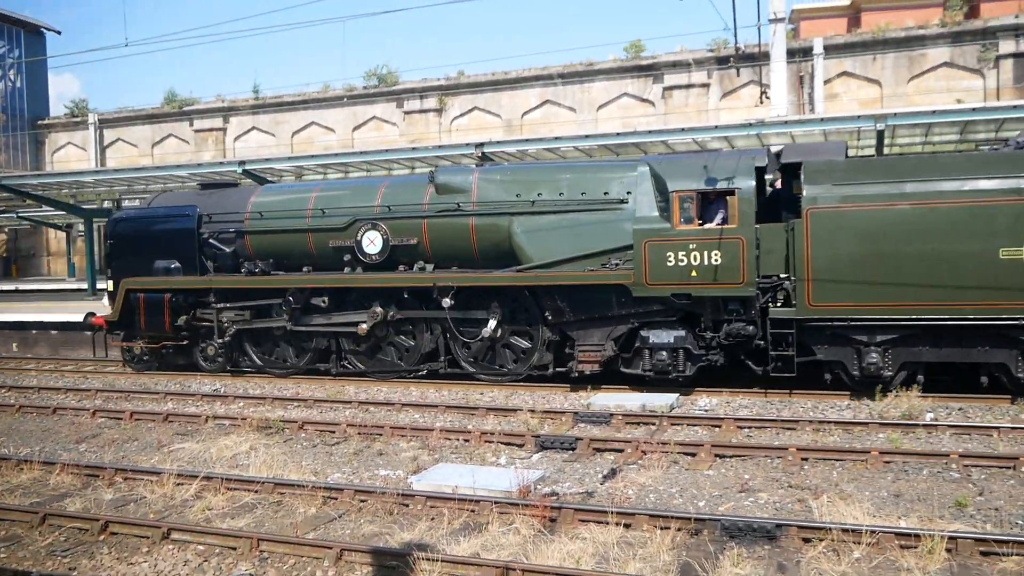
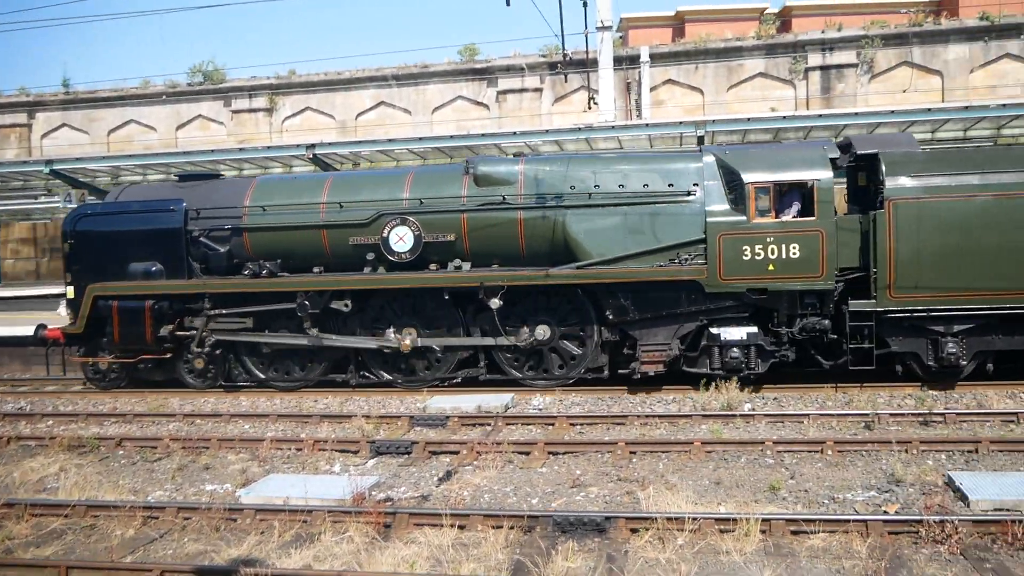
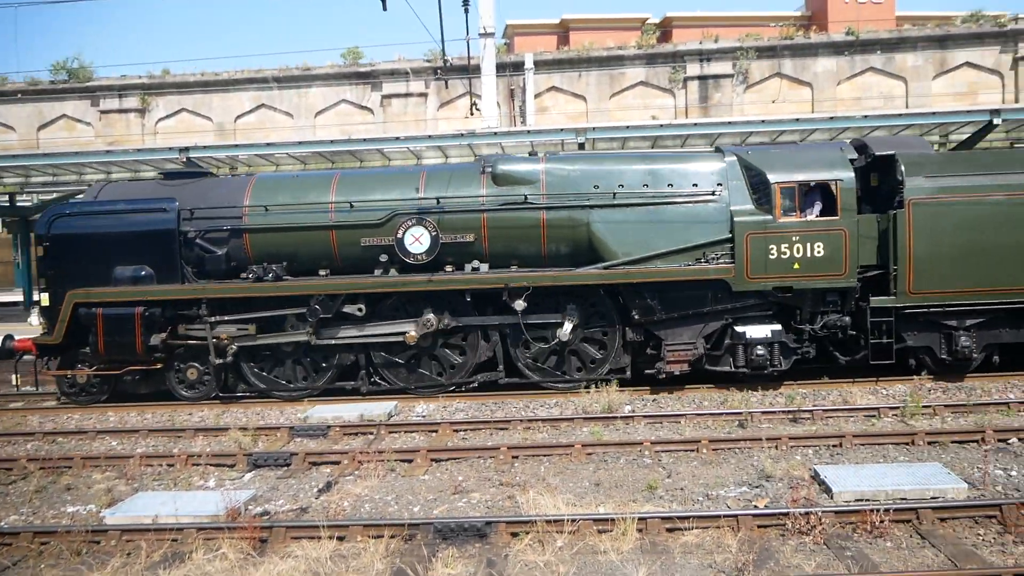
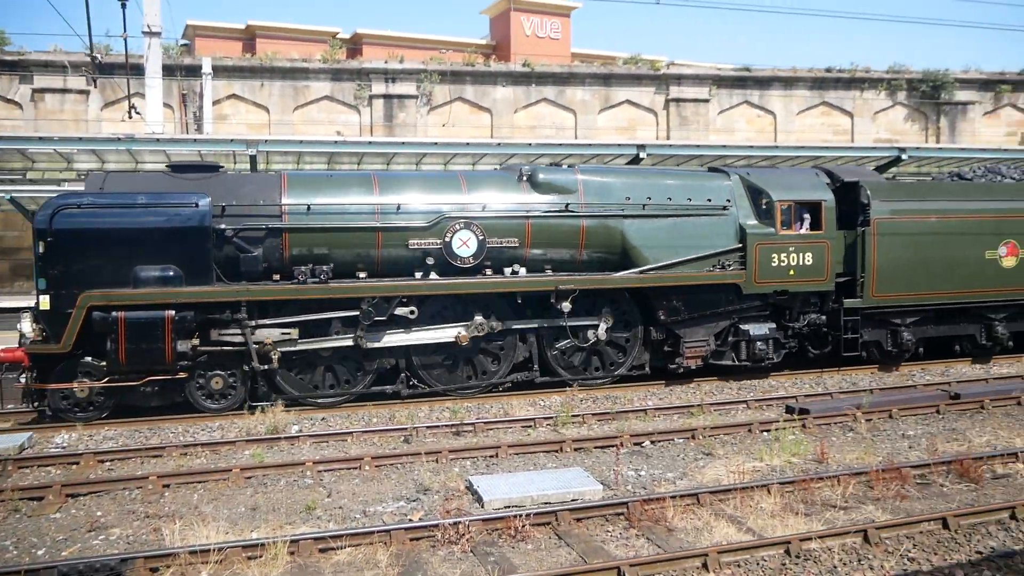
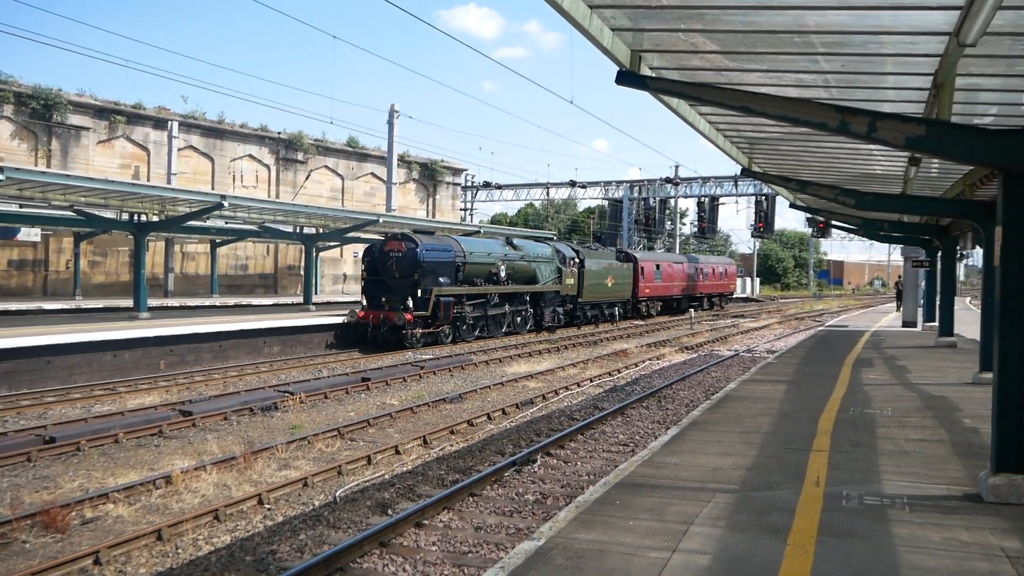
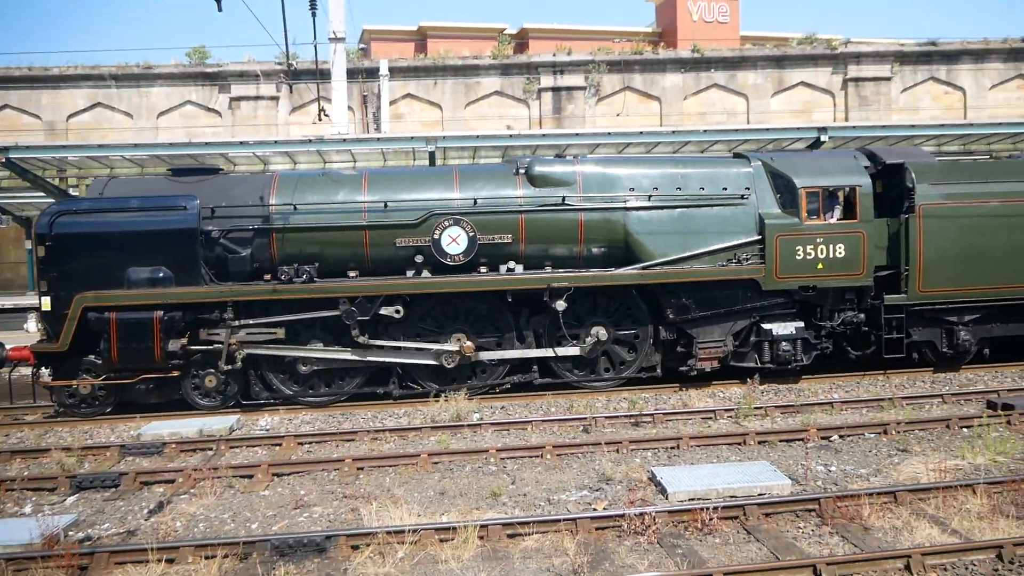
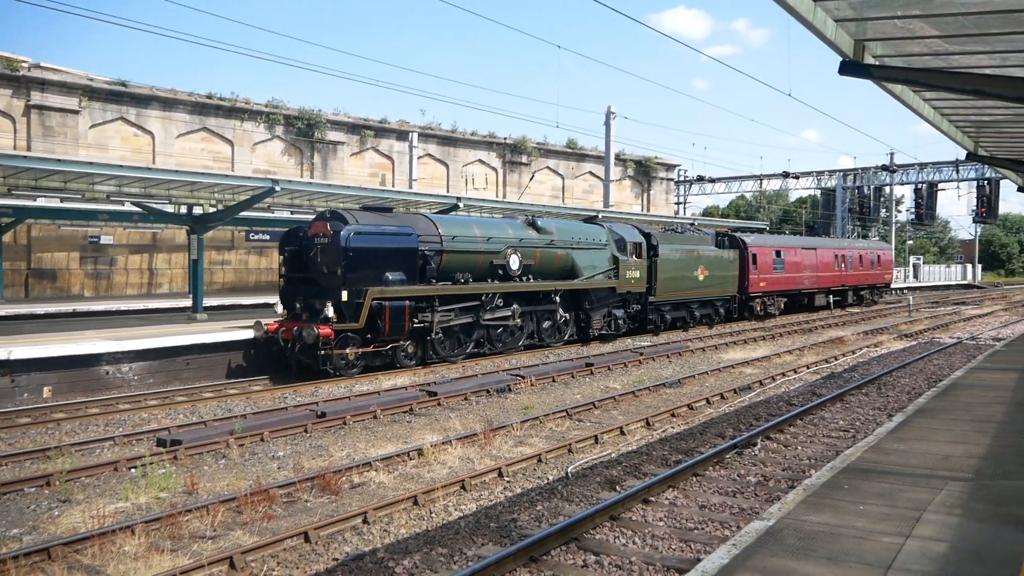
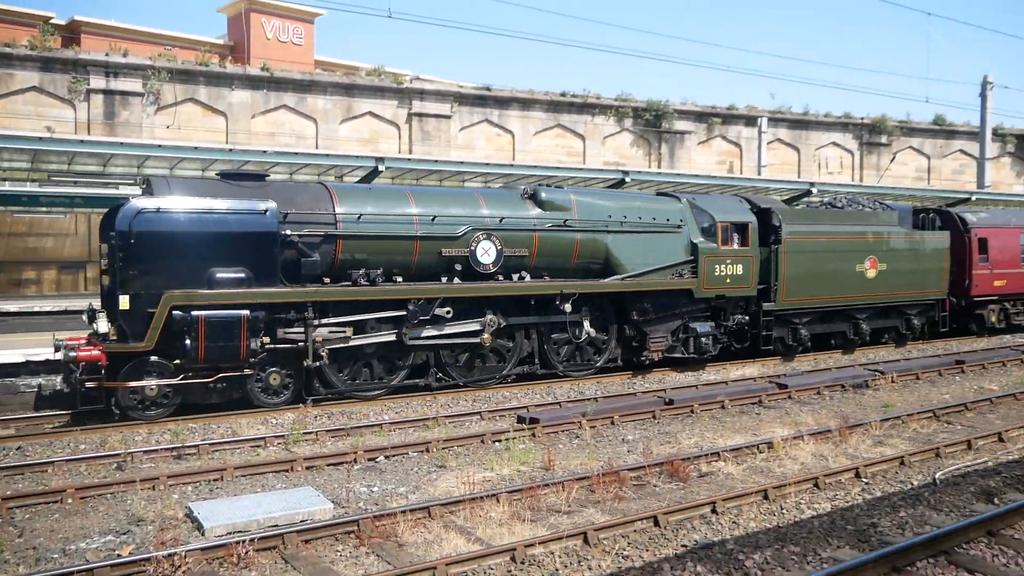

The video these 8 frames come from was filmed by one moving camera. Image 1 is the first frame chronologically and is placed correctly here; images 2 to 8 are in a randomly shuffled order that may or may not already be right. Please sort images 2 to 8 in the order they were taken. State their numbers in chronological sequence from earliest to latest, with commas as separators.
2, 3, 6, 4, 8, 7, 5
